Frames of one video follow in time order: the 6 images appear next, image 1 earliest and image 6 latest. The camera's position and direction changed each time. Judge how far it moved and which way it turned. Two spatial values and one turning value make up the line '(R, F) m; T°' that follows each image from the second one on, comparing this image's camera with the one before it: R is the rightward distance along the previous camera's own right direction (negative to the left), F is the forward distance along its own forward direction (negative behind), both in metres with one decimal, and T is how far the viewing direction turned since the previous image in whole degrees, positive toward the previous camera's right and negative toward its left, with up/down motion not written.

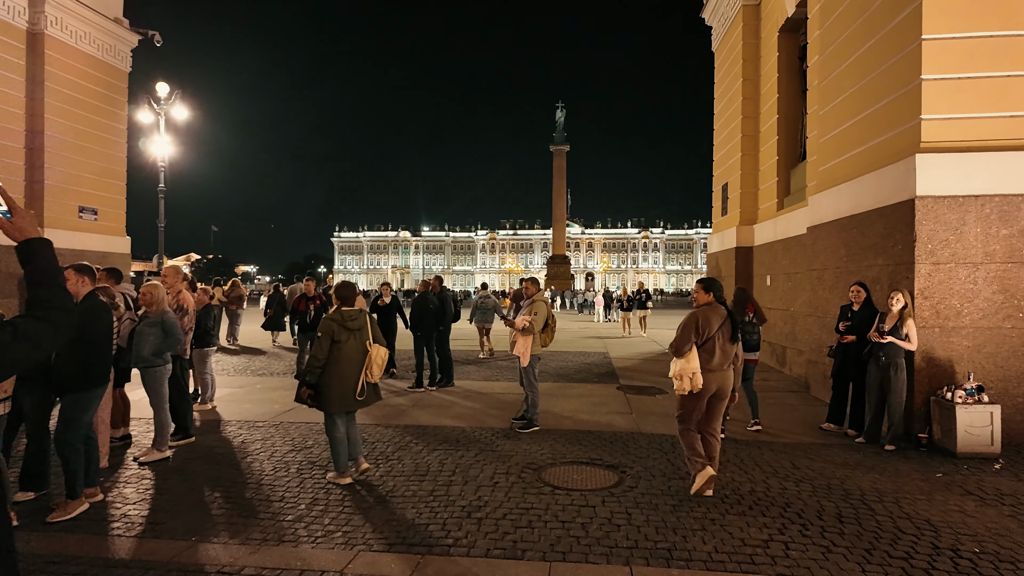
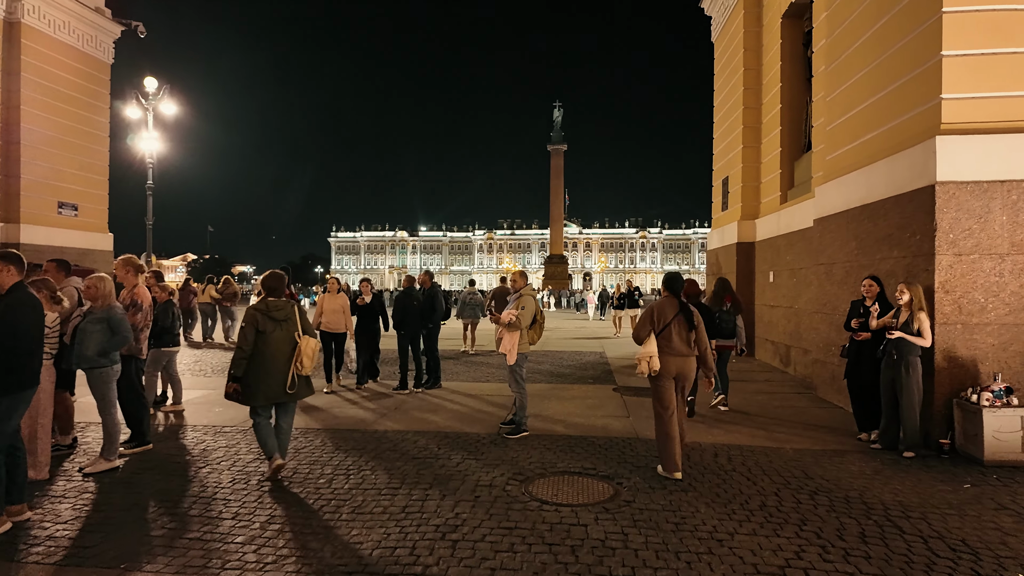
(+0.1, +0.5) m; 0°
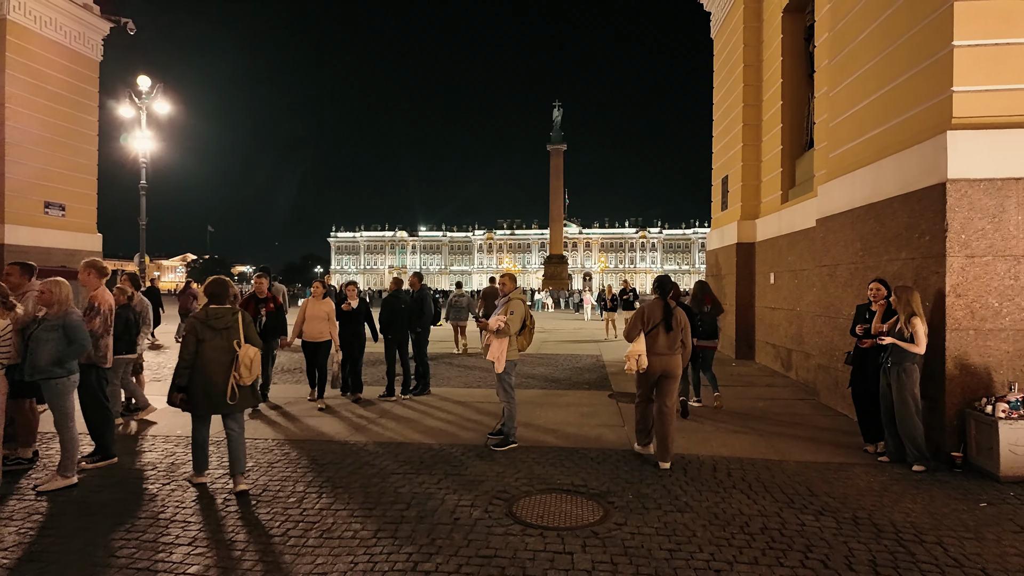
(+0.1, +0.3) m; 0°
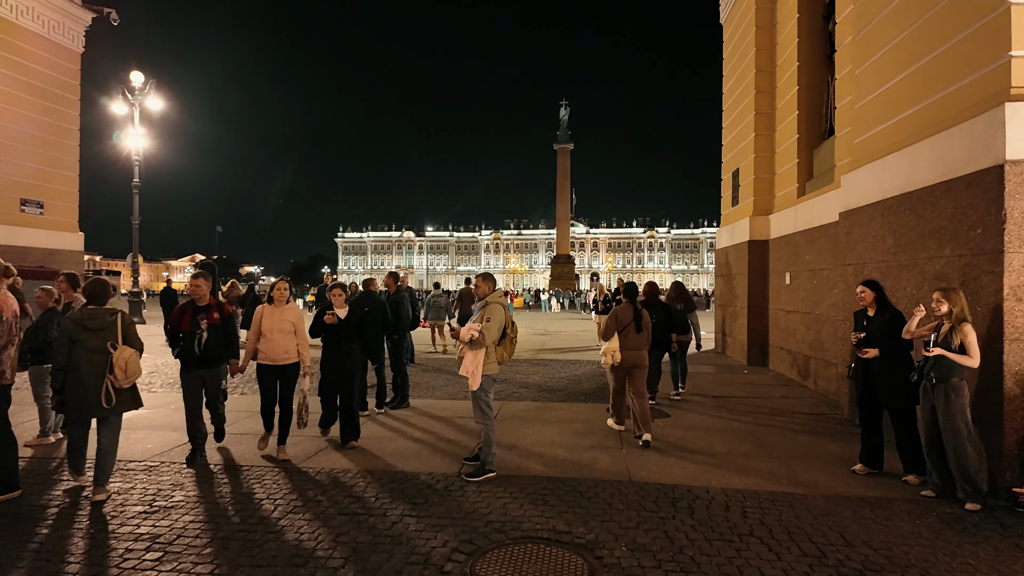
(+0.3, +0.8) m; -1°
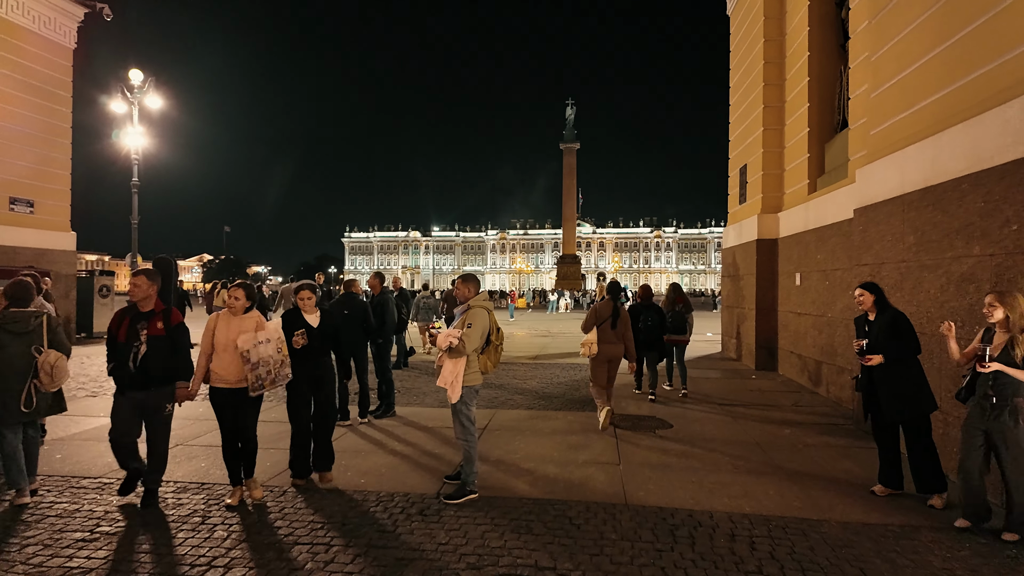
(+0.2, +0.5) m; -1°
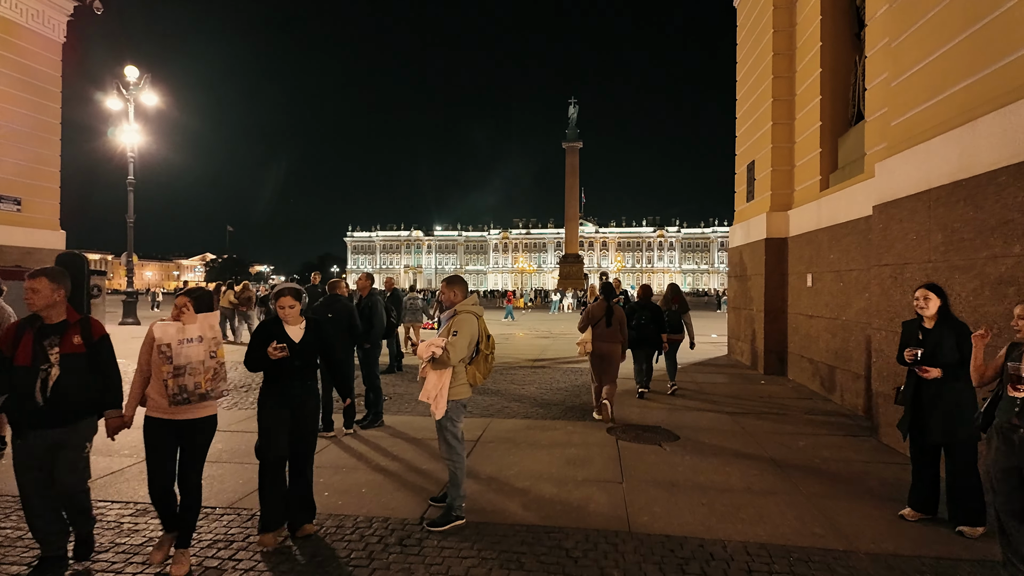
(+0.1, +0.4) m; 0°
